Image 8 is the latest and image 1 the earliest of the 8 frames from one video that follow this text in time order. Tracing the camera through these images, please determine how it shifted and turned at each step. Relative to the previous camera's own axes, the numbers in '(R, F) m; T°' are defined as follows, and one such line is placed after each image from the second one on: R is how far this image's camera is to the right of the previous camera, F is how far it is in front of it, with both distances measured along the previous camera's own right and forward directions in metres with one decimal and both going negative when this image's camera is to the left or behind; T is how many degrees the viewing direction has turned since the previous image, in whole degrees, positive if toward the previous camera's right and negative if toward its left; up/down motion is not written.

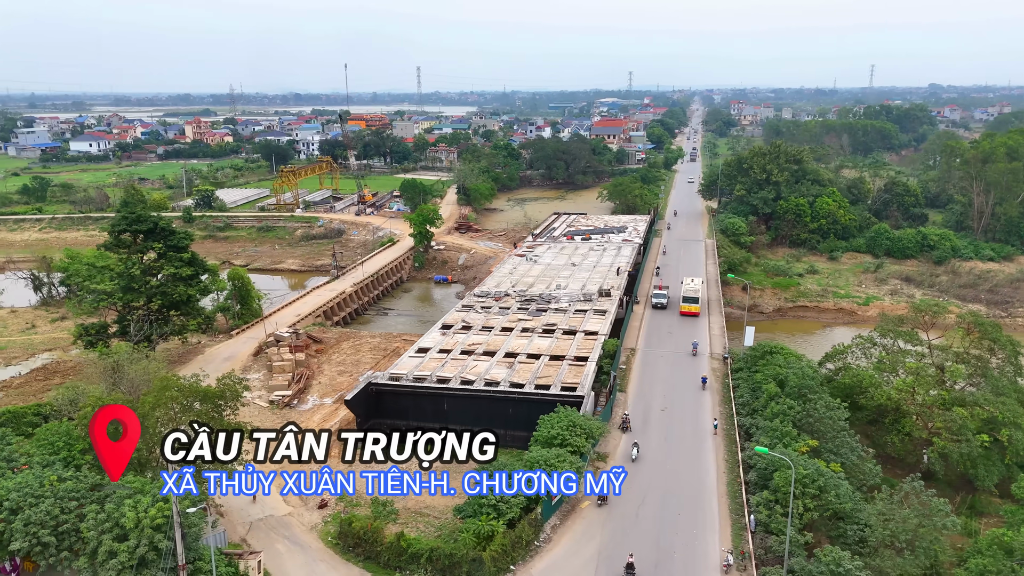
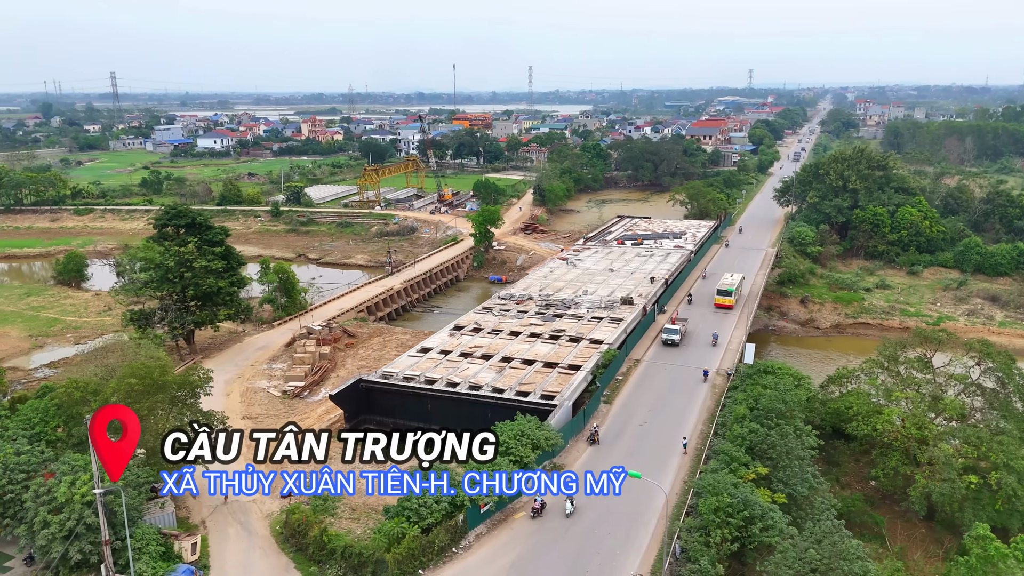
(+3.5, +0.3) m; -9°
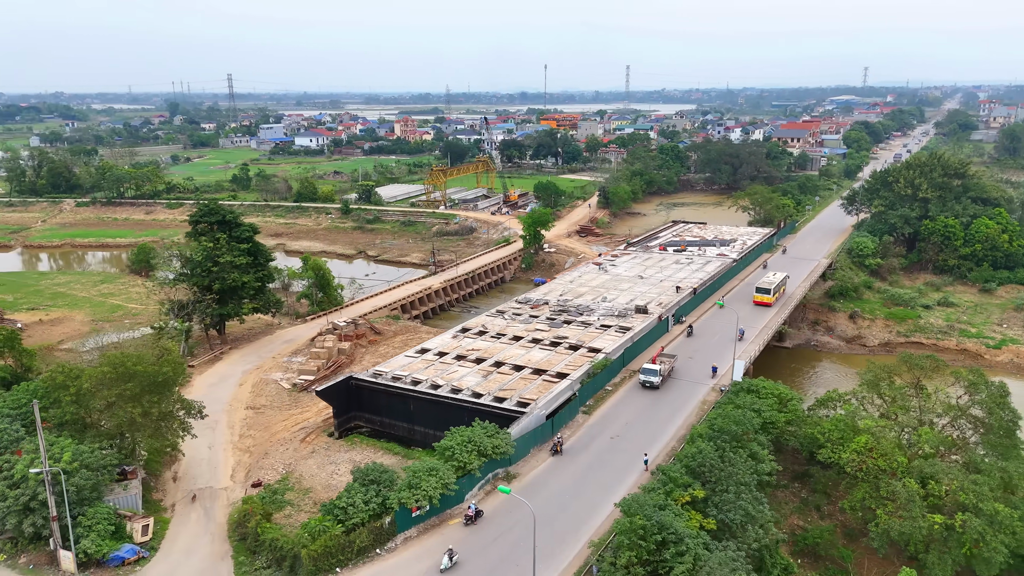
(+3.2, +0.2) m; -8°
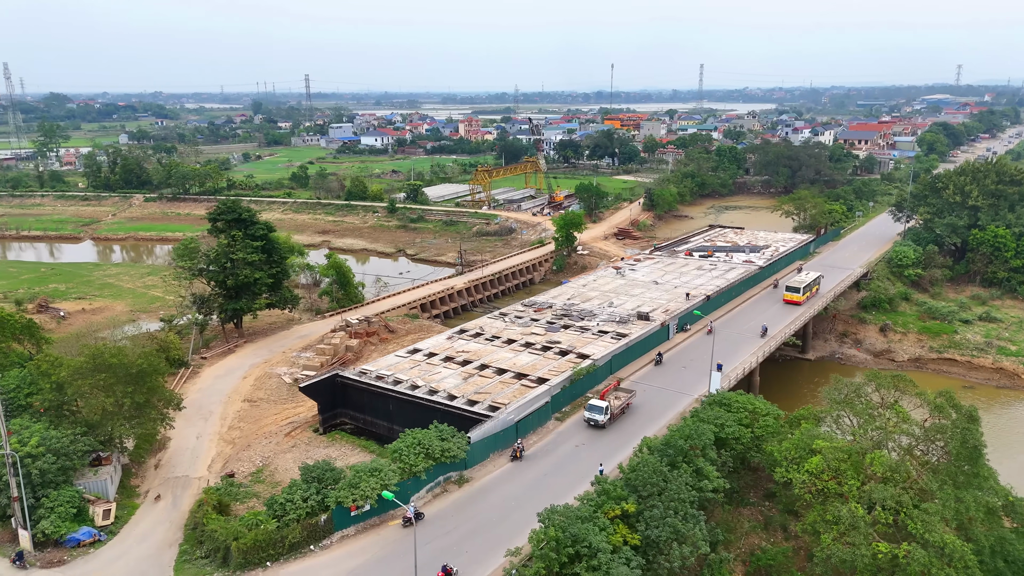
(+2.7, +0.2) m; -6°
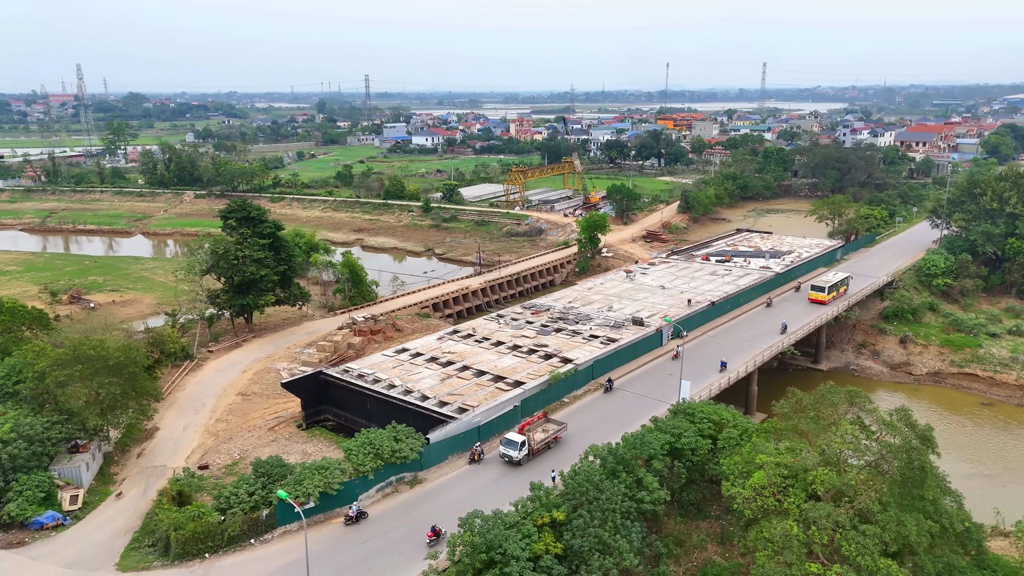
(+2.4, +0.1) m; -5°
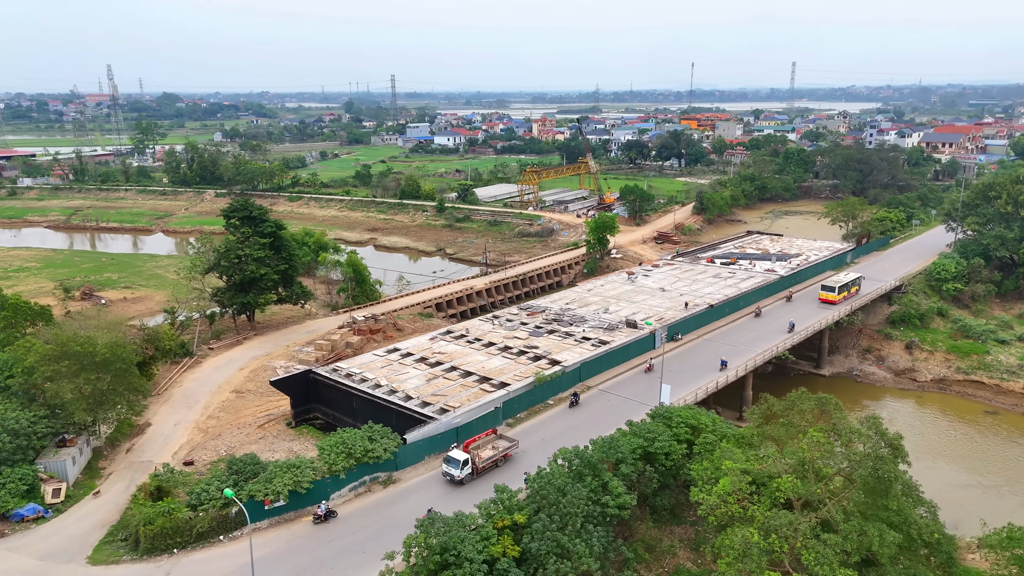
(+1.2, 0.0) m; -2°
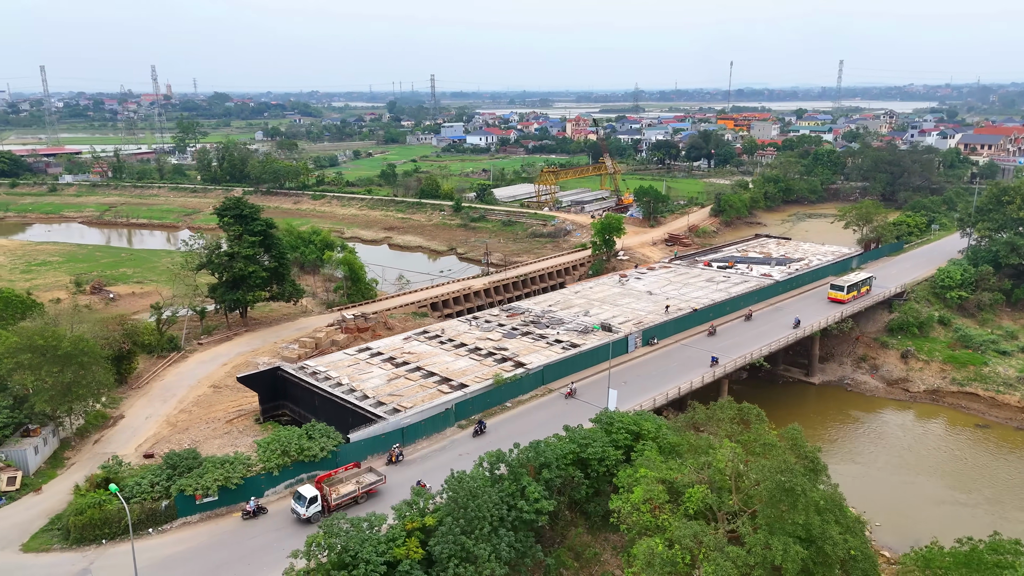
(+2.5, +0.1) m; -3°
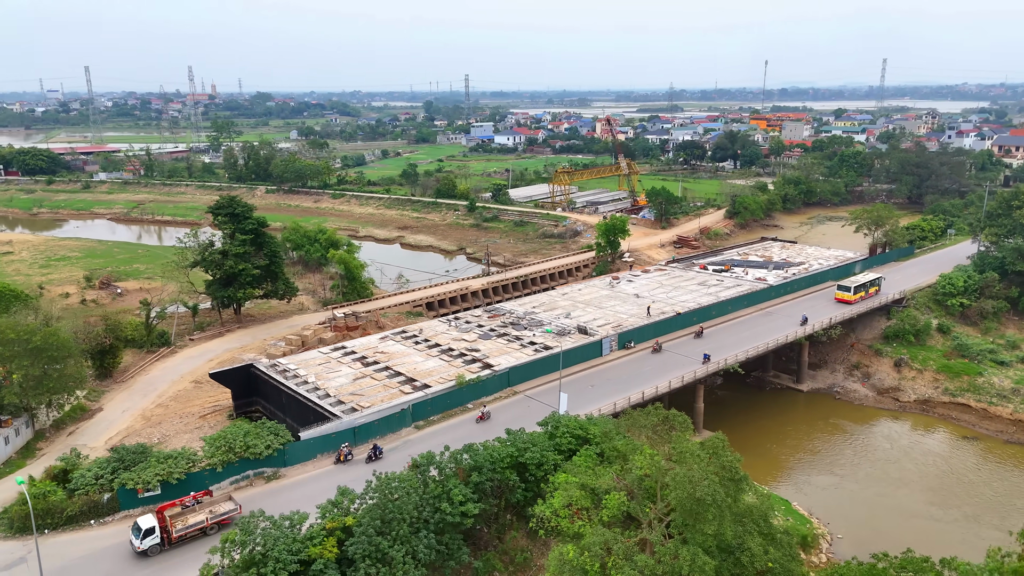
(+2.2, +0.1) m; -3°
